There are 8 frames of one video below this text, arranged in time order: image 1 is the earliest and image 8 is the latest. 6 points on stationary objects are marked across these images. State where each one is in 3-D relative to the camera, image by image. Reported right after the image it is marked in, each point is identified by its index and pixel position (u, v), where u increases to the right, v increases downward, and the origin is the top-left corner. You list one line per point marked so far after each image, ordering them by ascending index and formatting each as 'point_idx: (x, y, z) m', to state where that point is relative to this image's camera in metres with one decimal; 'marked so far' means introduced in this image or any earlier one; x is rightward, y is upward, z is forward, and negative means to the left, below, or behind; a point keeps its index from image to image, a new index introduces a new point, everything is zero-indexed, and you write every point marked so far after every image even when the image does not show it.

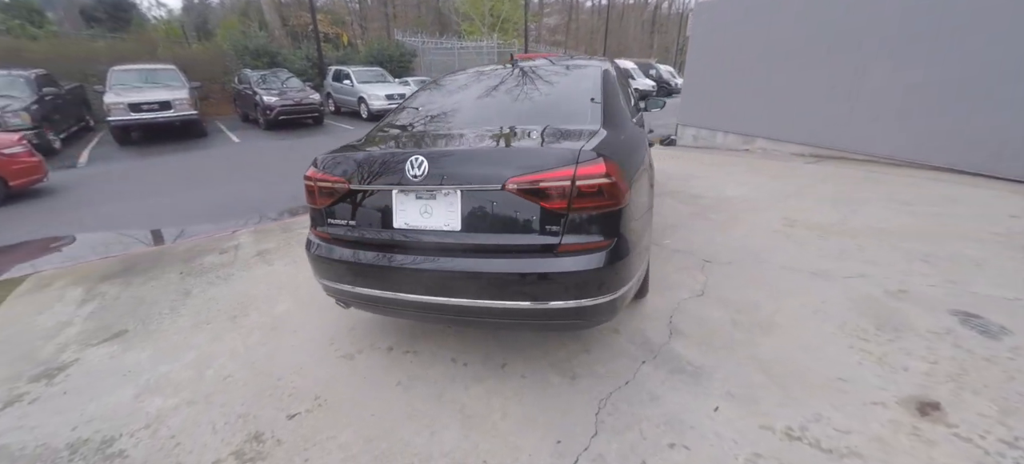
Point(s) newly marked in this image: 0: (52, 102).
0: (-7.5, +2.1, +7.2) m
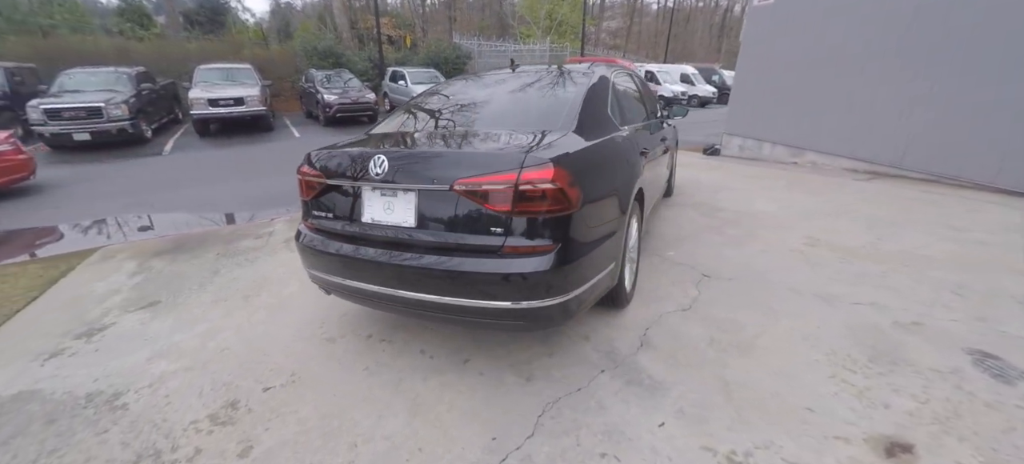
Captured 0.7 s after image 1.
0: (-6.8, +2.5, +8.2) m
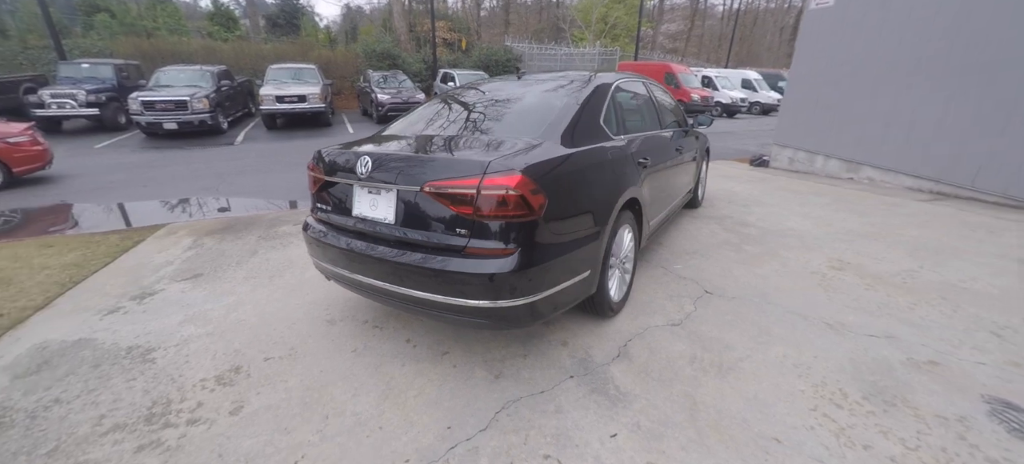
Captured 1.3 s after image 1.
0: (-5.9, +2.9, +9.1) m
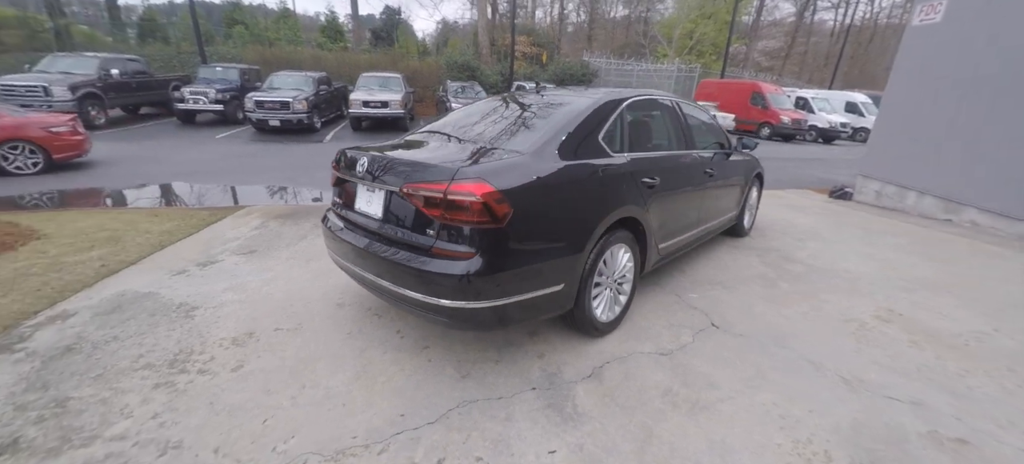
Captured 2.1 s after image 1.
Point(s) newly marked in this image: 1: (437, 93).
0: (-4.3, +3.2, +10.3) m
1: (-2.6, +5.2, +16.5) m
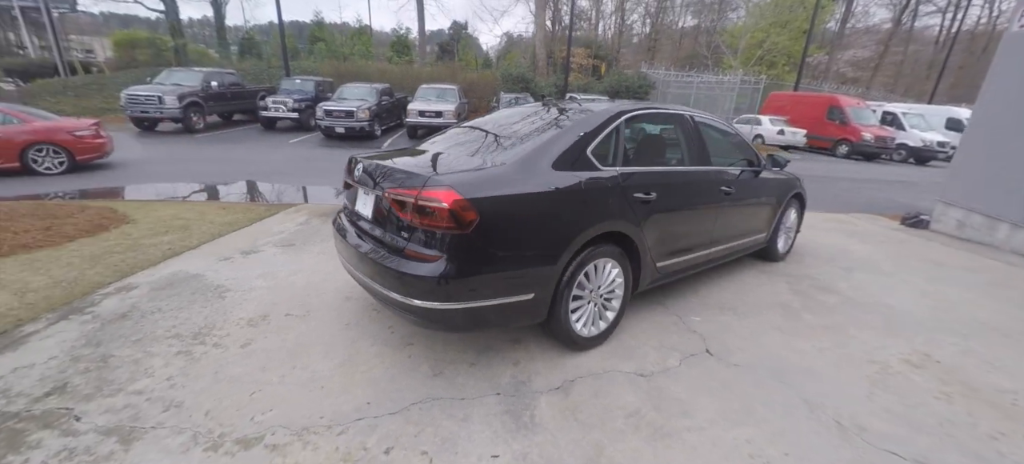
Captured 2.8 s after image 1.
0: (-3.1, +3.1, +11.0) m
1: (-0.4, +4.9, +16.9) m
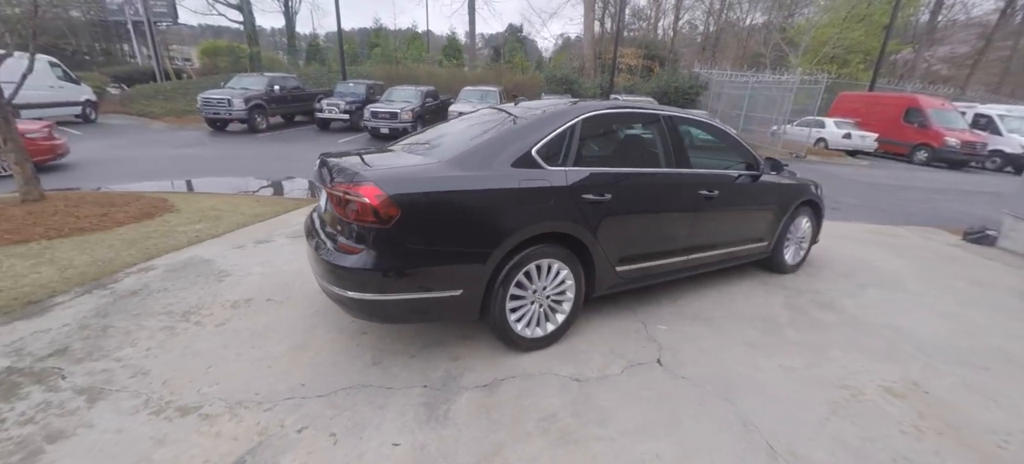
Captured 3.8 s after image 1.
0: (-2.1, +3.2, +11.4) m
1: (+1.5, +4.8, +16.9) m
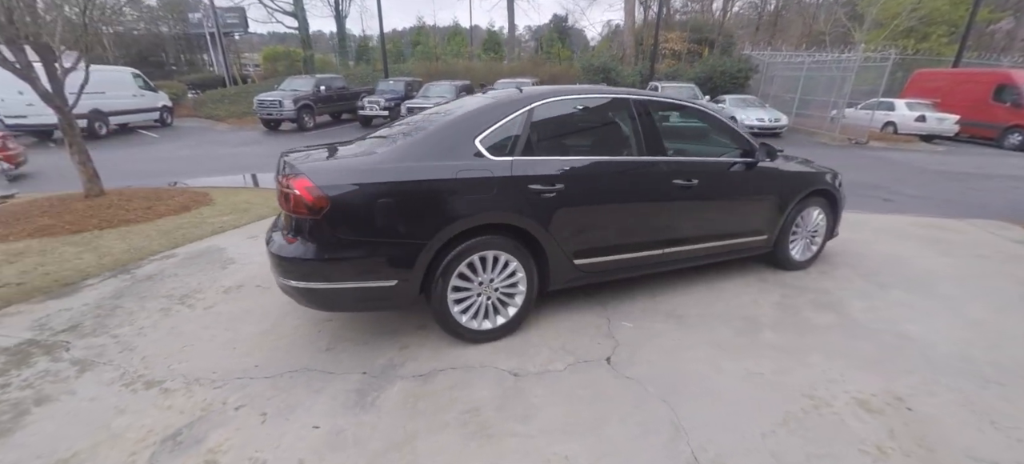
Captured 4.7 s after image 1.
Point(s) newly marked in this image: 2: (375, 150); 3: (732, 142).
0: (-1.2, +3.4, +11.5) m
1: (+3.2, +5.0, +16.5) m
2: (-0.8, +0.5, +2.7) m
3: (+1.8, +0.7, +3.5) m
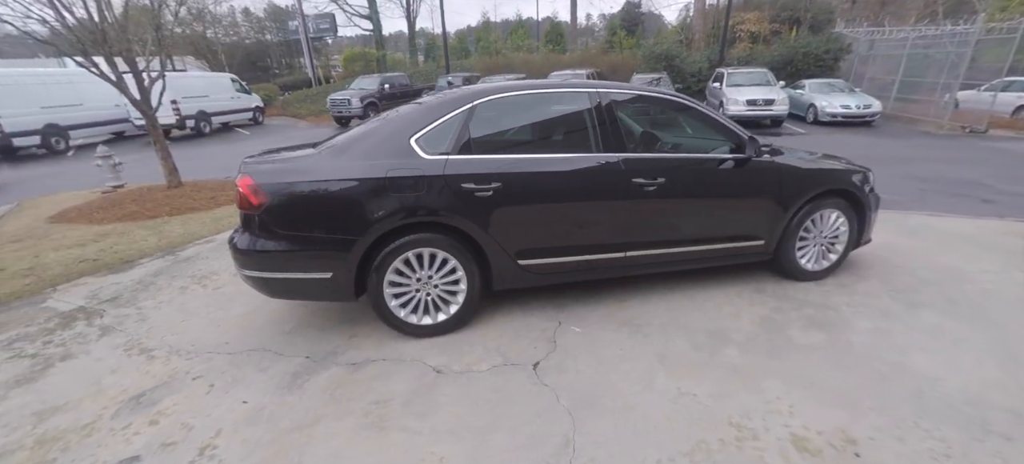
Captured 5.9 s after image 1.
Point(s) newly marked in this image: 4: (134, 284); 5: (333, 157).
0: (+0.2, +3.6, +11.5) m
1: (+5.5, +5.1, +15.5) m
2: (-1.2, +0.5, +2.9) m
3: (+1.5, +0.7, +3.1) m
4: (-3.4, -0.5, +4.0) m
5: (-1.0, +0.5, +2.7) m
